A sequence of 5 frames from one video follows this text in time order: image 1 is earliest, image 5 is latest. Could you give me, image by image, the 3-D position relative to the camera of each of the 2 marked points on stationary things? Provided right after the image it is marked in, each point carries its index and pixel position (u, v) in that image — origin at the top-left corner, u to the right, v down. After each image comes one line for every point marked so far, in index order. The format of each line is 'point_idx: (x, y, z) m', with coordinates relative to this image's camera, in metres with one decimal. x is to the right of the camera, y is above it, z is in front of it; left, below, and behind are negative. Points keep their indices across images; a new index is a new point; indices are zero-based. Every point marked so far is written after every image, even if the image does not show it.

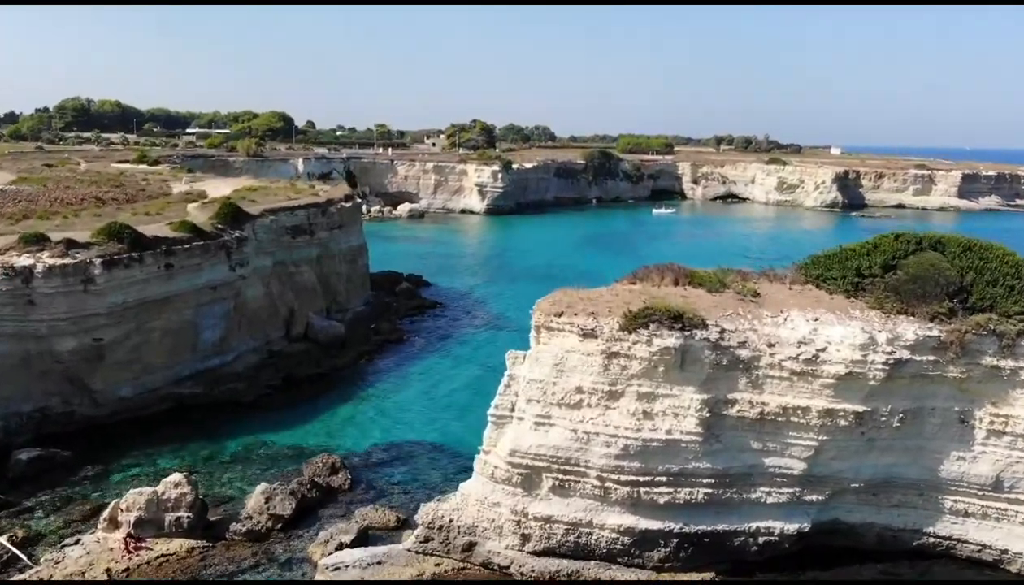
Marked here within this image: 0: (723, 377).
0: (+3.3, -1.3, +14.3) m
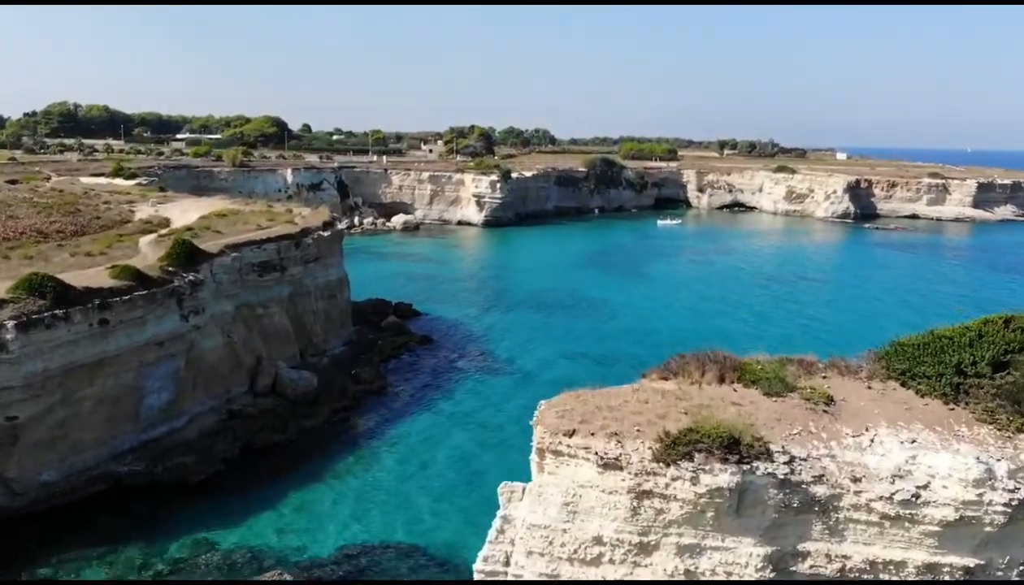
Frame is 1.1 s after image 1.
0: (+3.2, -2.7, +10.7) m
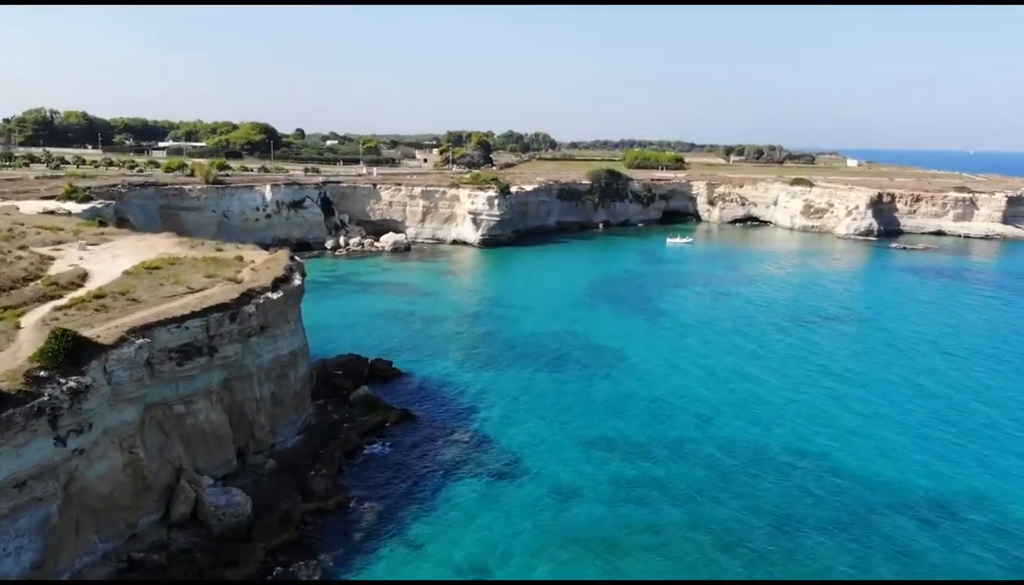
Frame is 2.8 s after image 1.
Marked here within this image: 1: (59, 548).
0: (+3.2, -4.8, +4.6) m
1: (-8.2, -4.7, +16.6) m
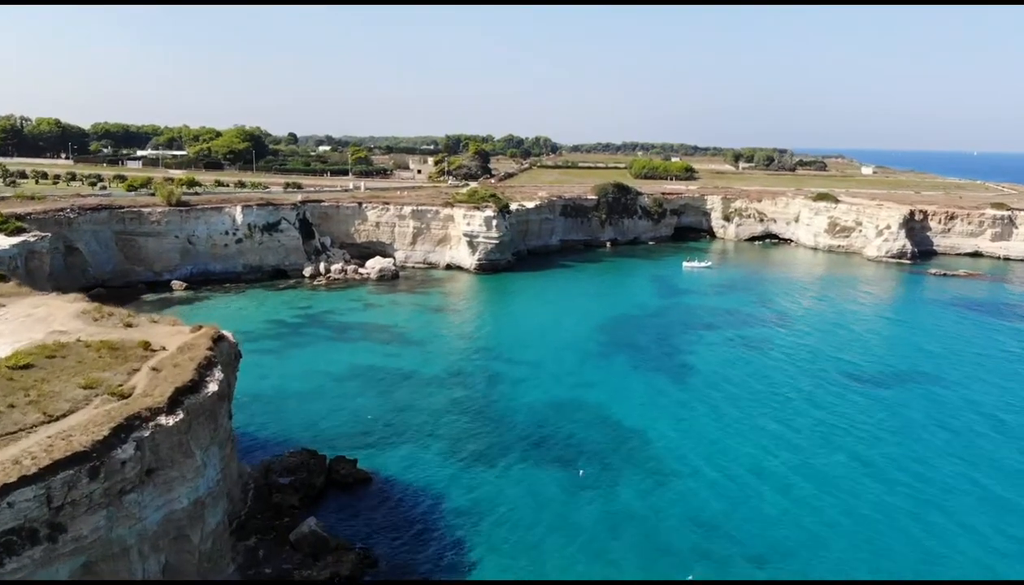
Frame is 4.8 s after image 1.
0: (+3.1, -7.2, -2.6) m
1: (-8.3, -7.0, +9.5) m
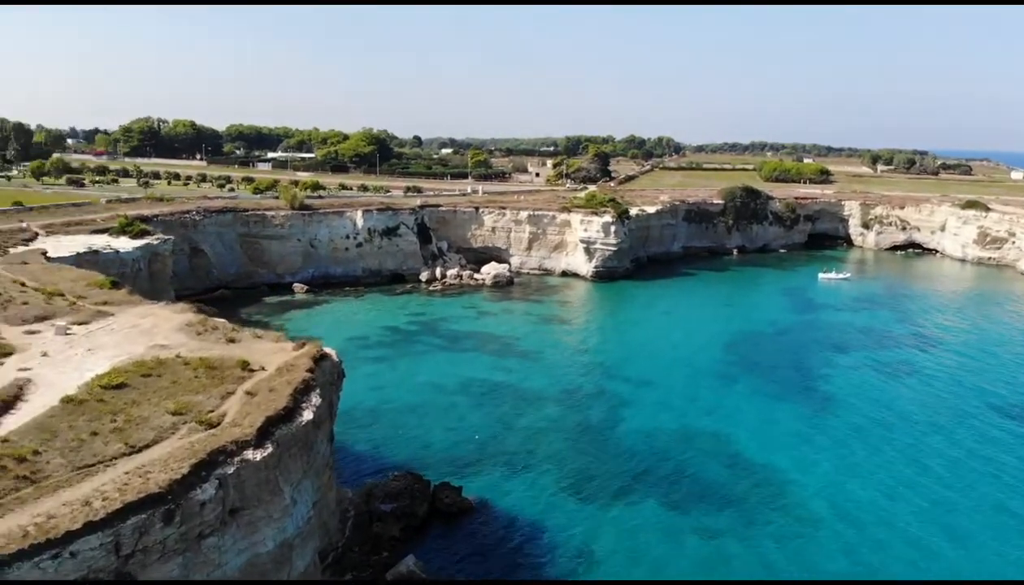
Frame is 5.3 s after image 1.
0: (+2.4, -7.7, -5.0) m
1: (-7.3, -7.4, +8.4) m
